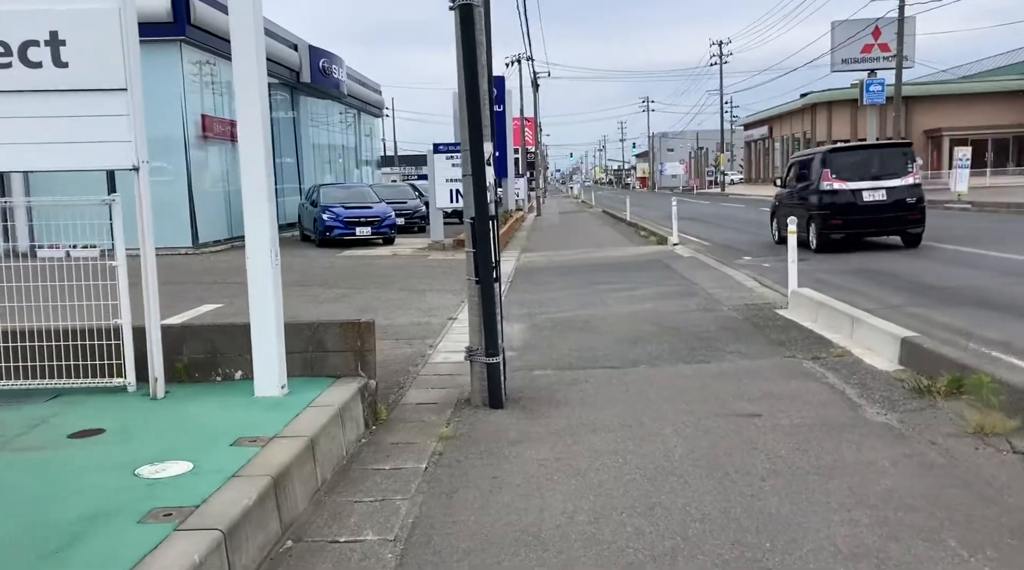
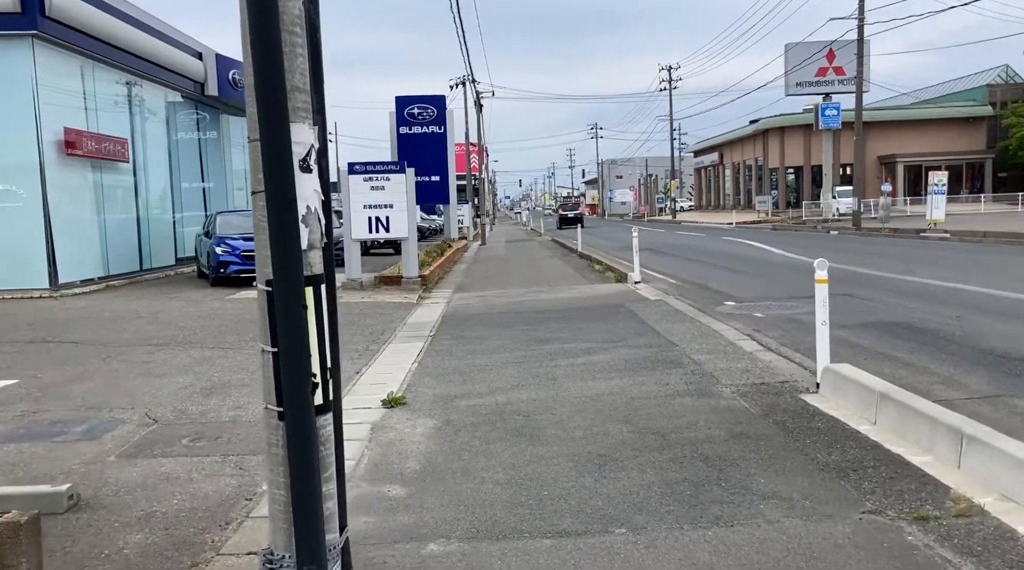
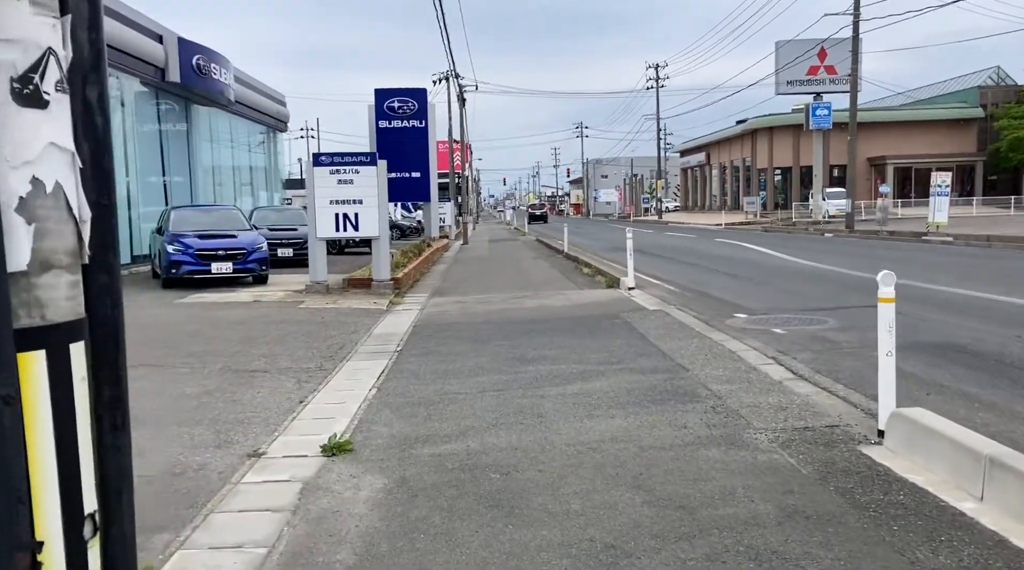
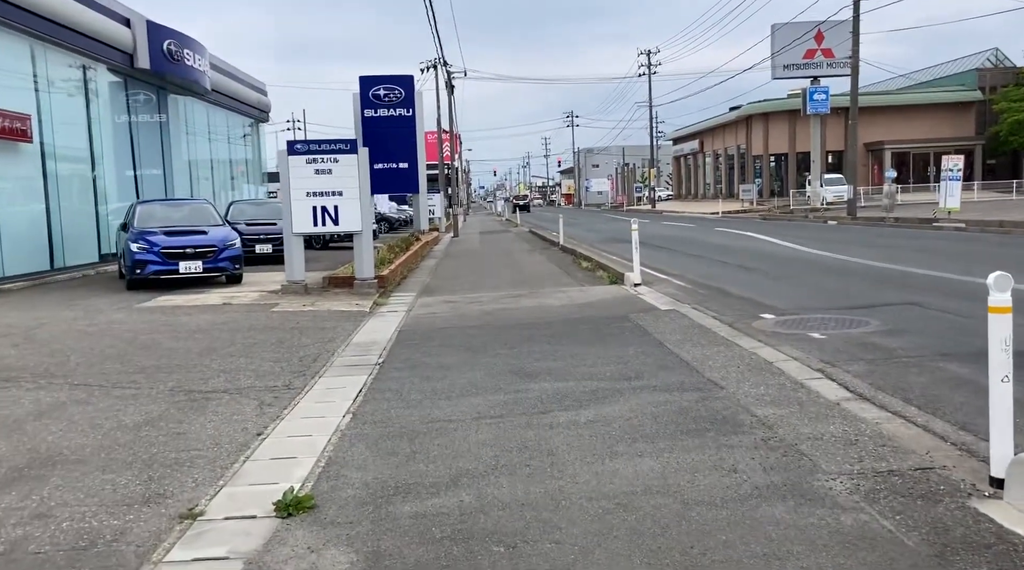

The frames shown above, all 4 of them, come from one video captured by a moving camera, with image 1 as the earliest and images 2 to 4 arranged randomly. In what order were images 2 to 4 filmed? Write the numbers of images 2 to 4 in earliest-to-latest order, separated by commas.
2, 3, 4
